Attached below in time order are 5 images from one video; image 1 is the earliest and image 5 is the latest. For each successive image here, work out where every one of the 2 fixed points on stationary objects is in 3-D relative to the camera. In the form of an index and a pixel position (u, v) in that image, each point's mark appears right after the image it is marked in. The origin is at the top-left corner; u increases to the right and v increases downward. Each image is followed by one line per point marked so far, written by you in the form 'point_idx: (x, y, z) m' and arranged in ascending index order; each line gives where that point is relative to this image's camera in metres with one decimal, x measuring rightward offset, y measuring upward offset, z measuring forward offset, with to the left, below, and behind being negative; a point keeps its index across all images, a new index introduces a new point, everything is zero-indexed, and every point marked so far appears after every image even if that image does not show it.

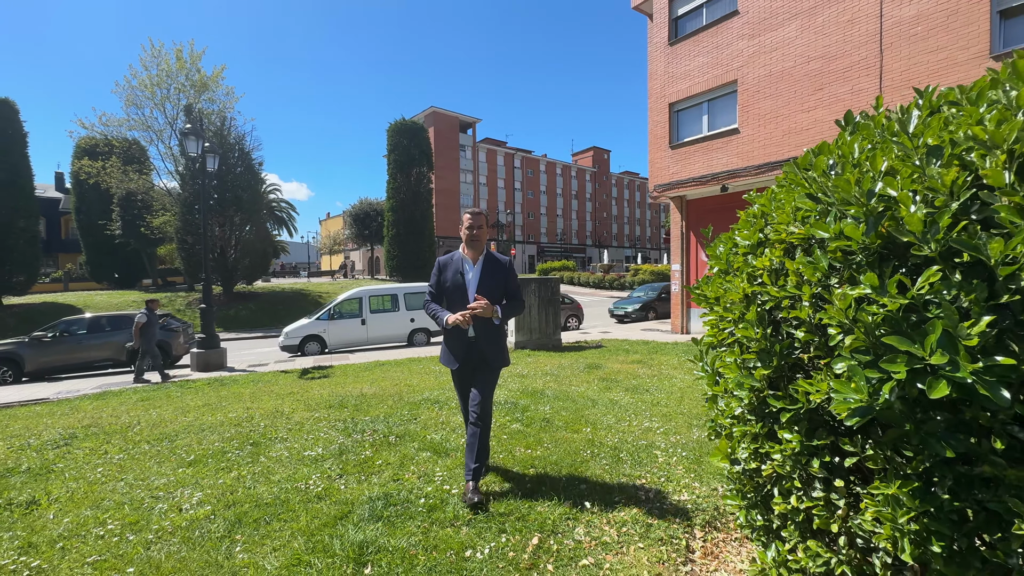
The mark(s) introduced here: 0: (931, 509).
0: (+0.9, -0.4, +0.9) m
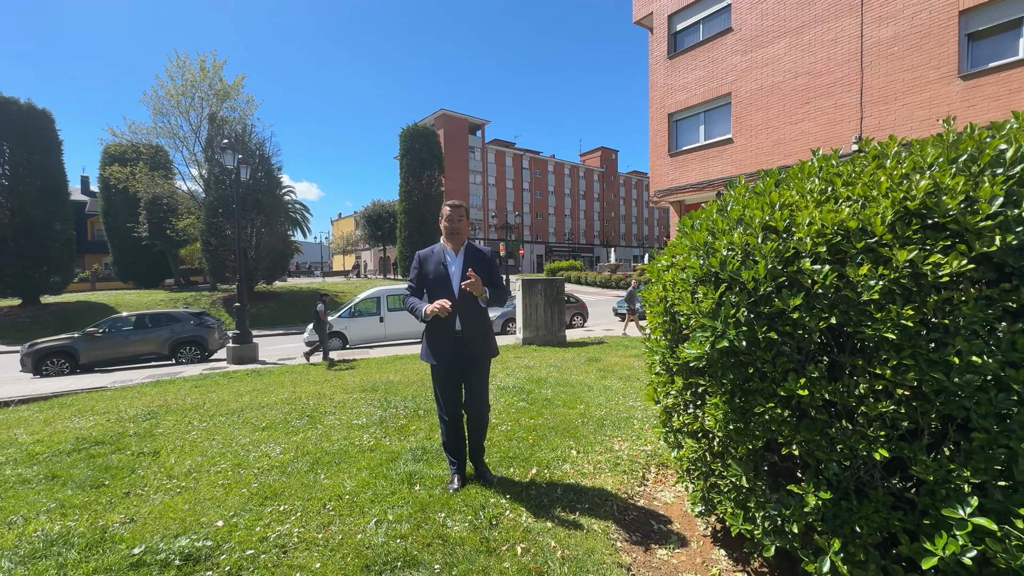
0: (+0.9, -0.5, +1.7) m
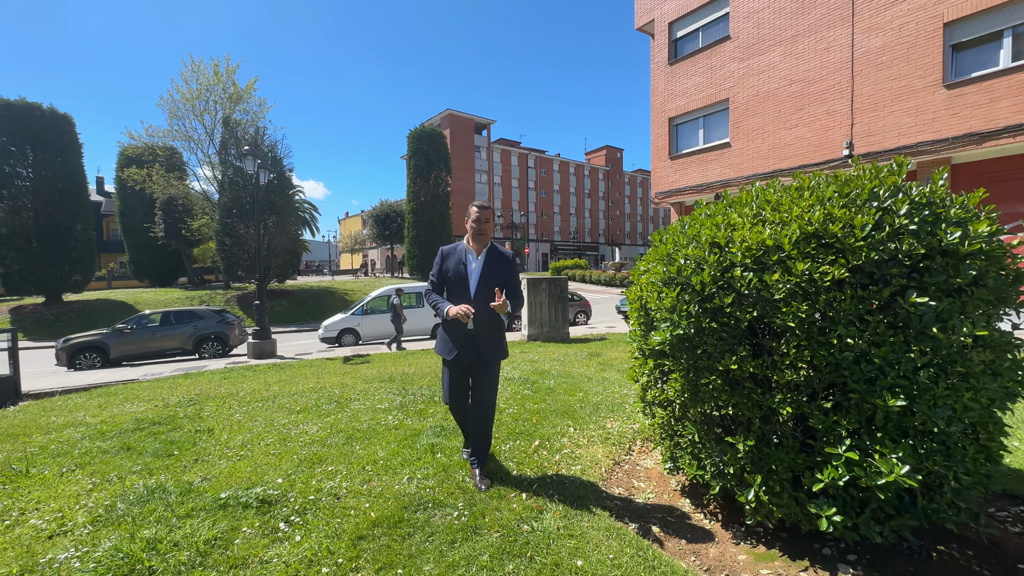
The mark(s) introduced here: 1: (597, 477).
0: (+0.9, -0.5, +2.3) m
1: (+0.6, -1.3, +3.1) m
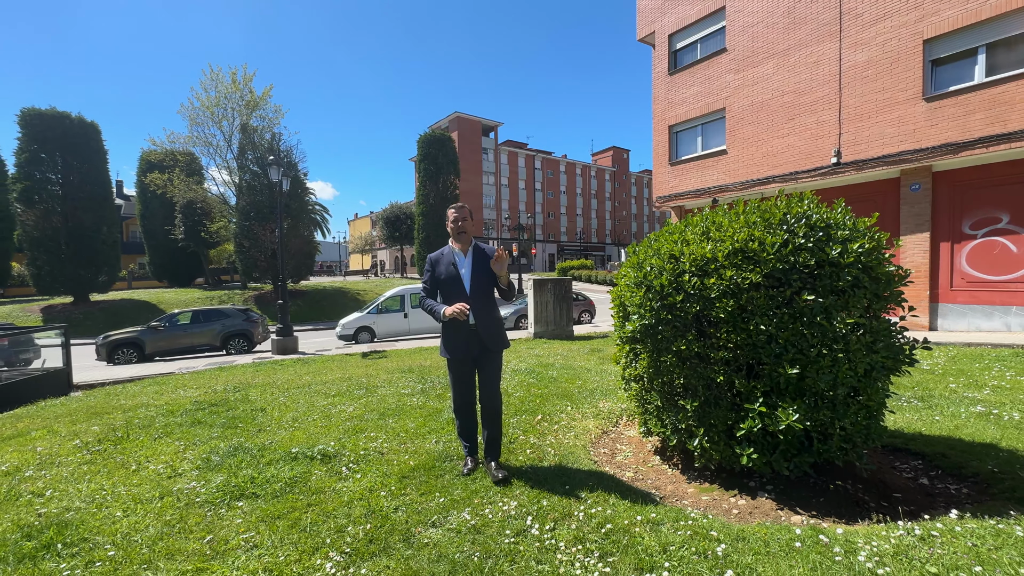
0: (+0.9, -0.5, +3.0) m
1: (+0.7, -1.3, +3.8) m
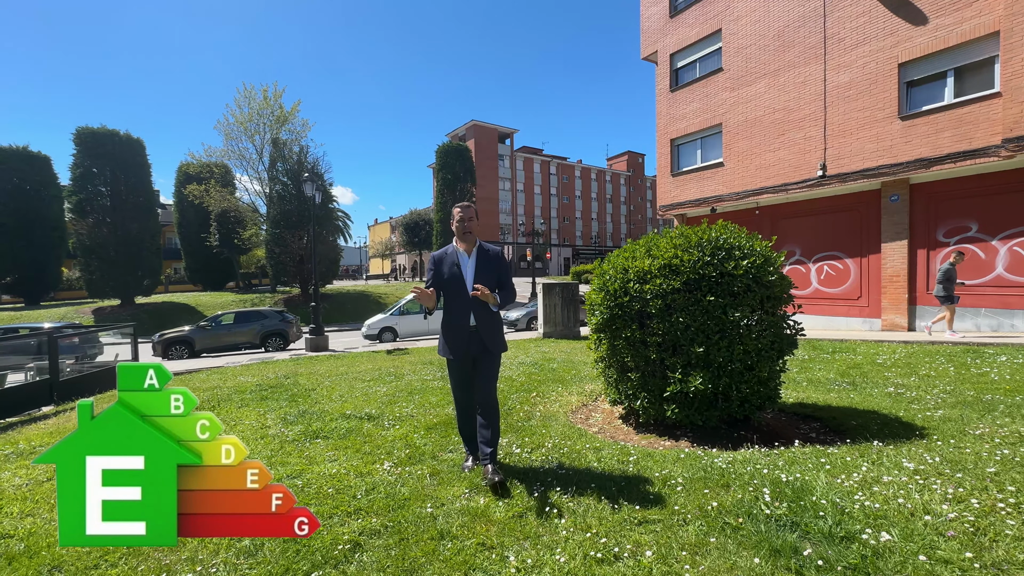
0: (+0.9, -0.5, +4.1) m
1: (+0.6, -1.4, +4.9) m
